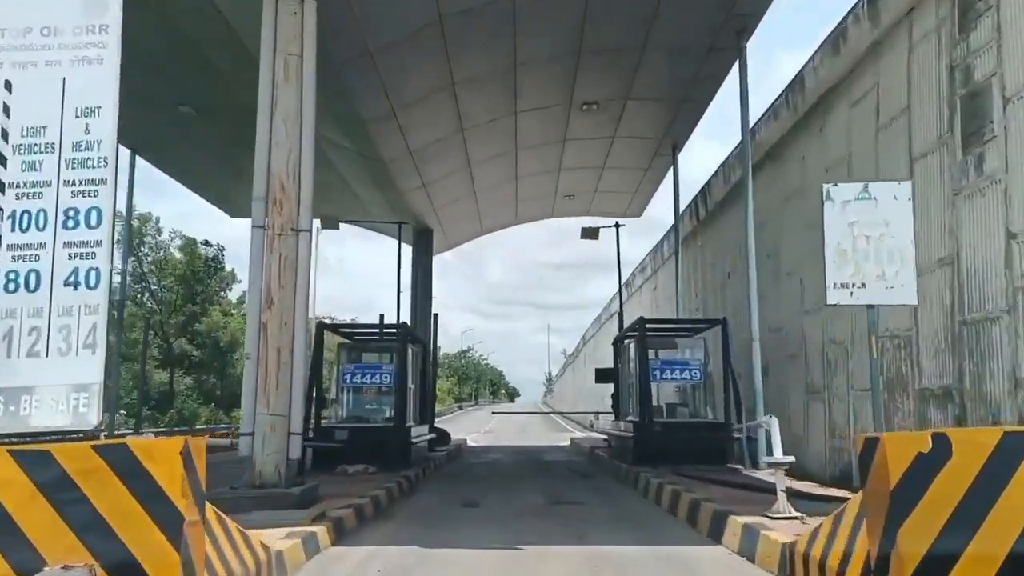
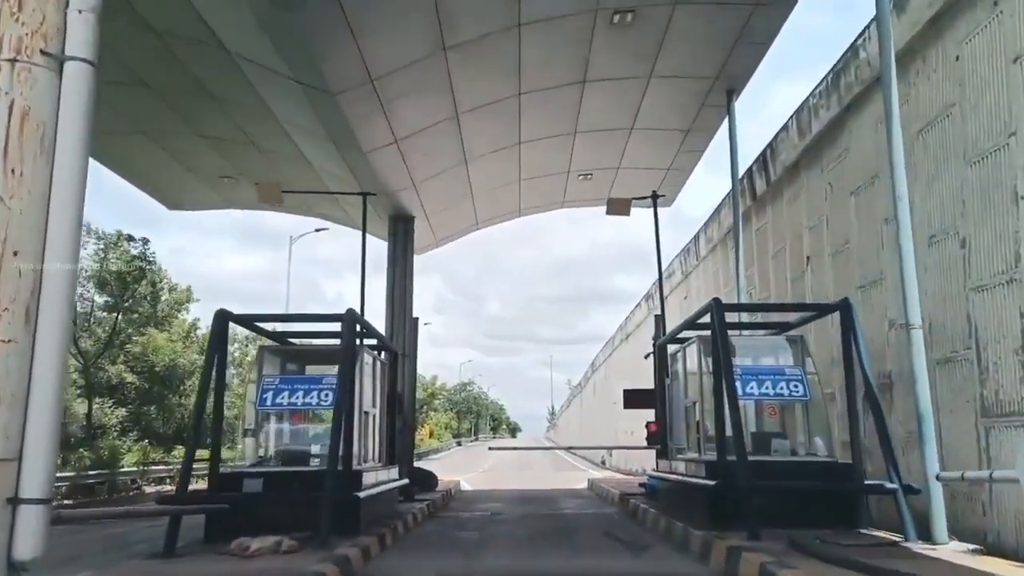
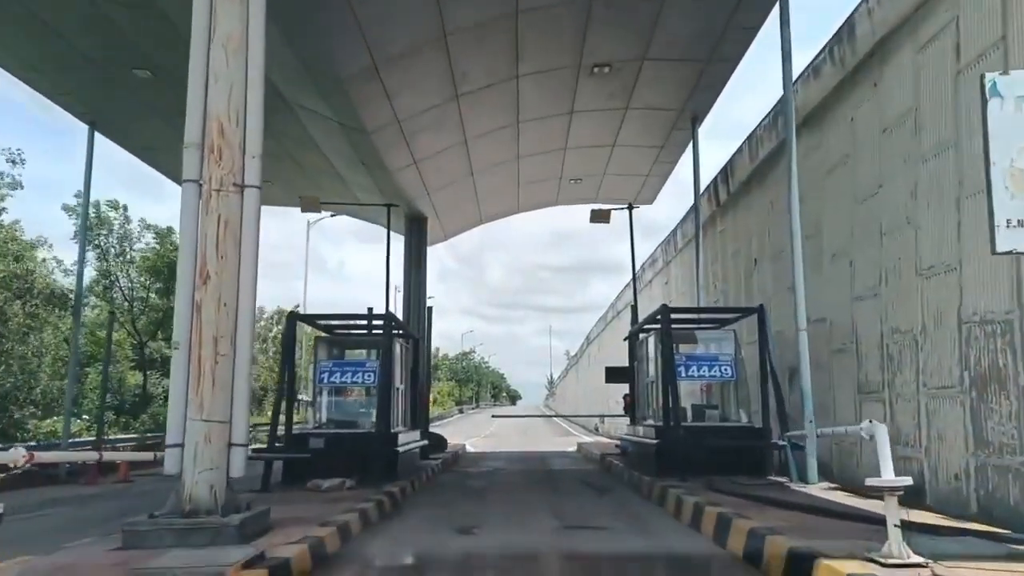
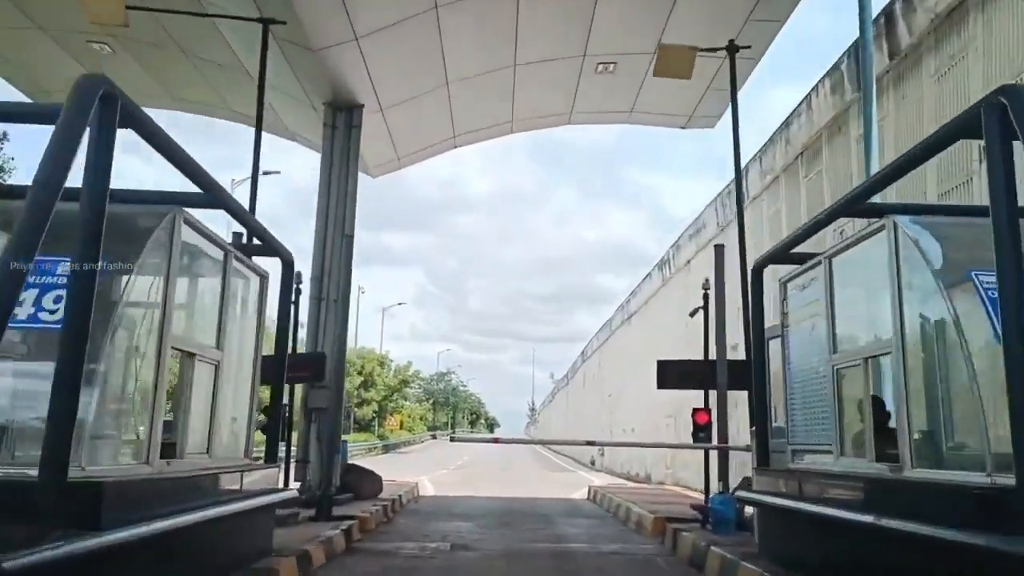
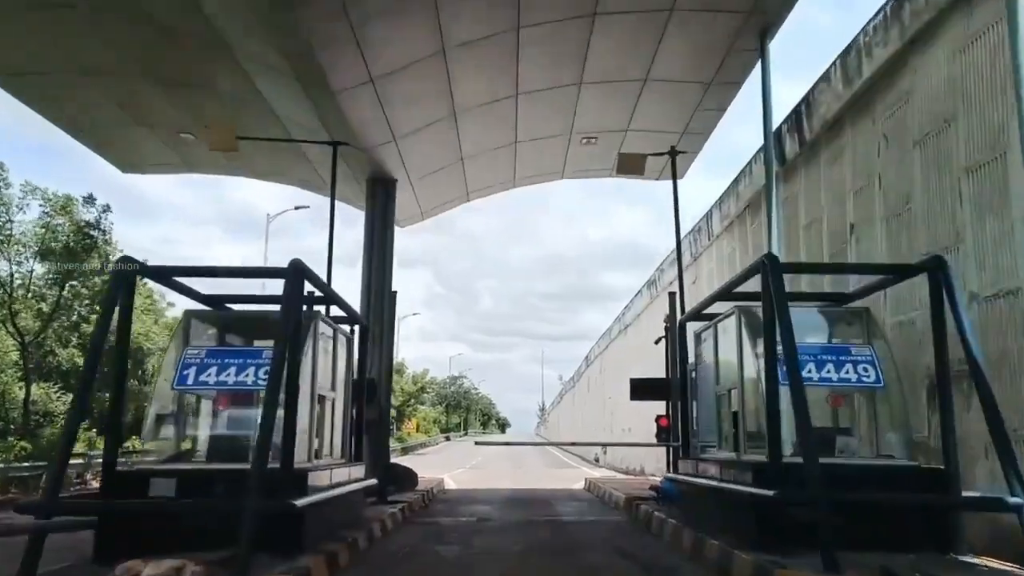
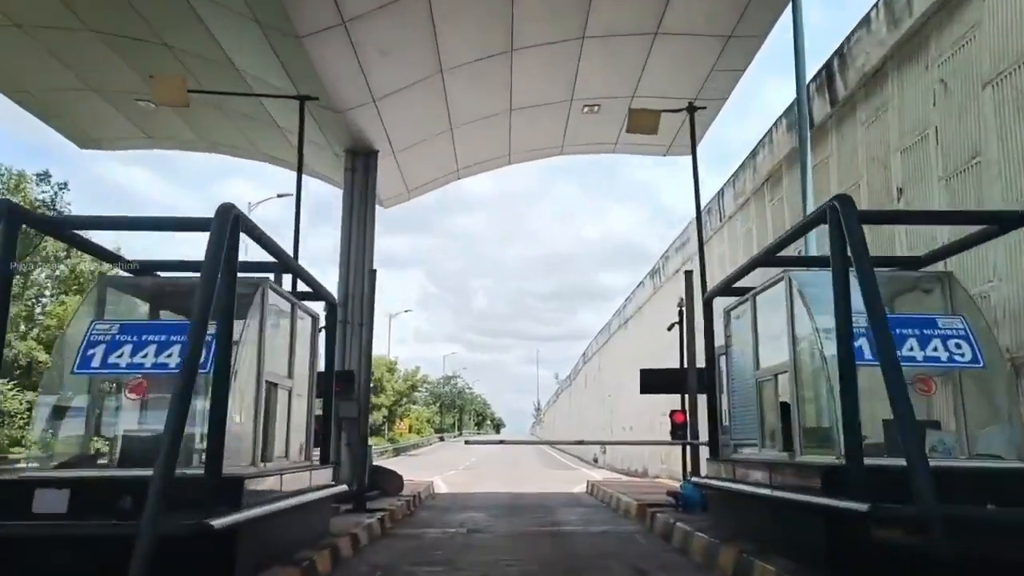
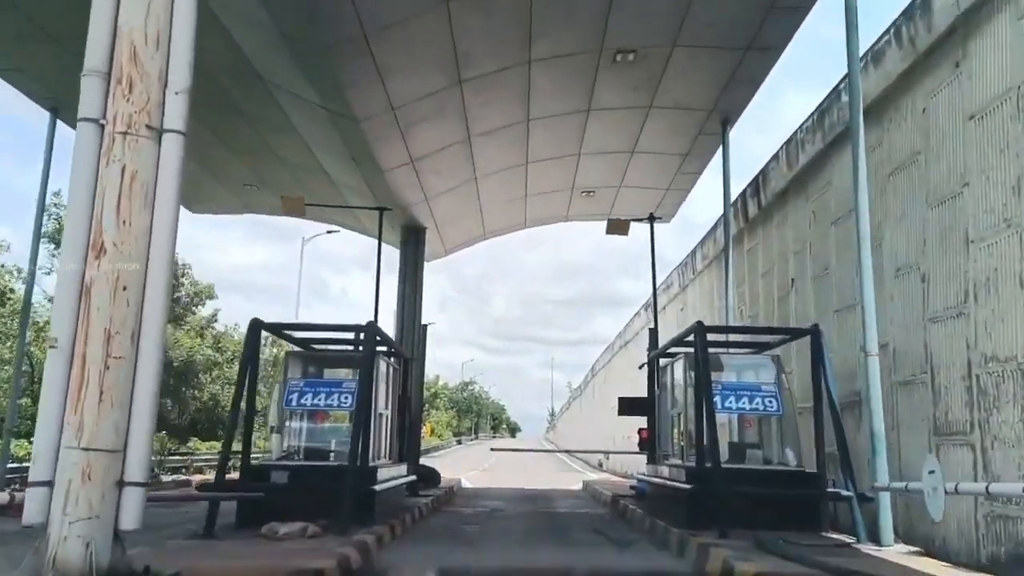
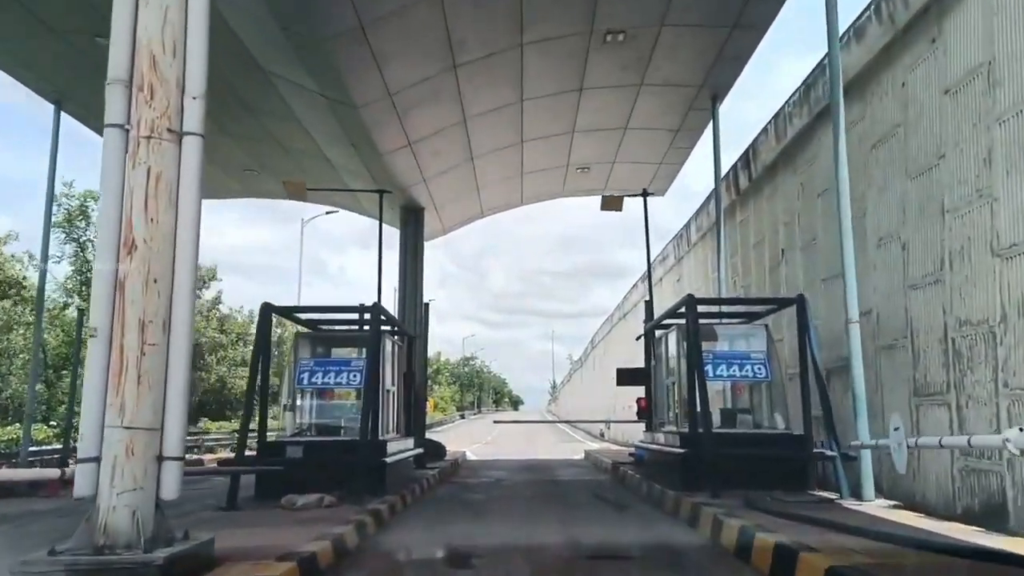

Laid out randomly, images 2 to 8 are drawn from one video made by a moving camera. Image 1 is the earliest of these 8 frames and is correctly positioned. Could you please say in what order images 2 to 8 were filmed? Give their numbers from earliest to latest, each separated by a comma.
3, 8, 7, 2, 5, 6, 4
